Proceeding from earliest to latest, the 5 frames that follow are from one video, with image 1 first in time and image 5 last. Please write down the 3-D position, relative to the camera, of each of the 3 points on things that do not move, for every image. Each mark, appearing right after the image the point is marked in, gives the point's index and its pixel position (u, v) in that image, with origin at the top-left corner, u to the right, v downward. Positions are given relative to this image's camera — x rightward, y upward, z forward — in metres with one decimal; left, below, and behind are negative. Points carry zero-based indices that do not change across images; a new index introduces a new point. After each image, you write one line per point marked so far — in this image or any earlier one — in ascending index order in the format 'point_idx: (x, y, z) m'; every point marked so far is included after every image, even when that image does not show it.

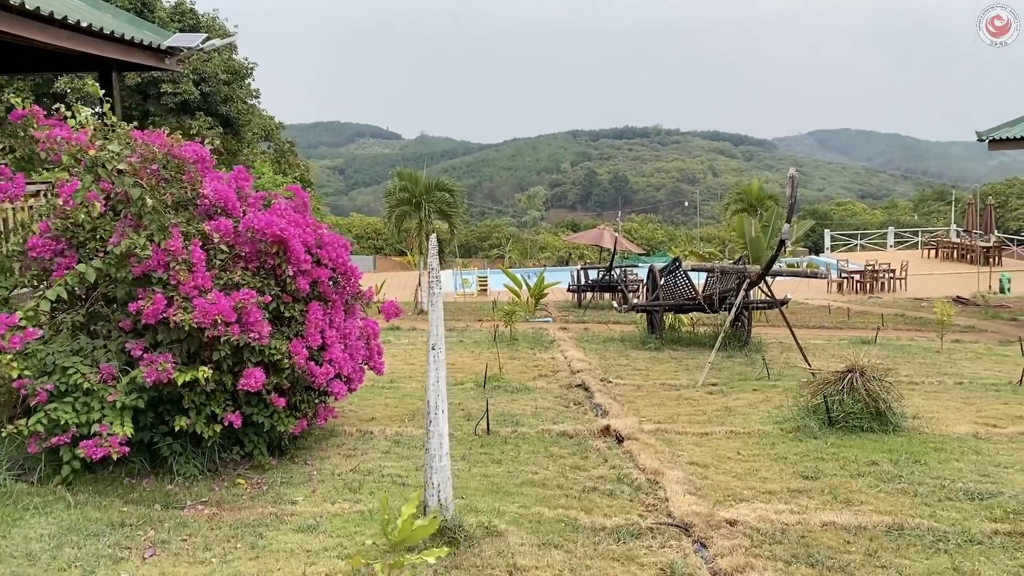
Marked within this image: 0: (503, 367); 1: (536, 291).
0: (-0.1, -0.7, +7.7) m
1: (+0.4, 0.0, +12.7) m
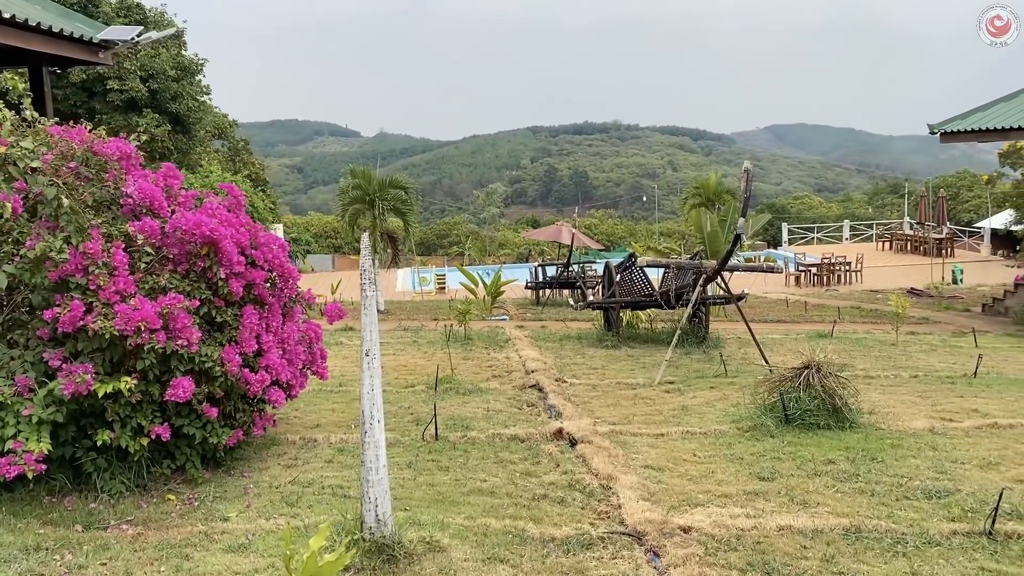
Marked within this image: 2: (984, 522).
0: (-0.5, -0.7, +7.5) m
1: (-0.3, 0.0, +12.5) m
2: (+1.9, -1.0, +3.6) m
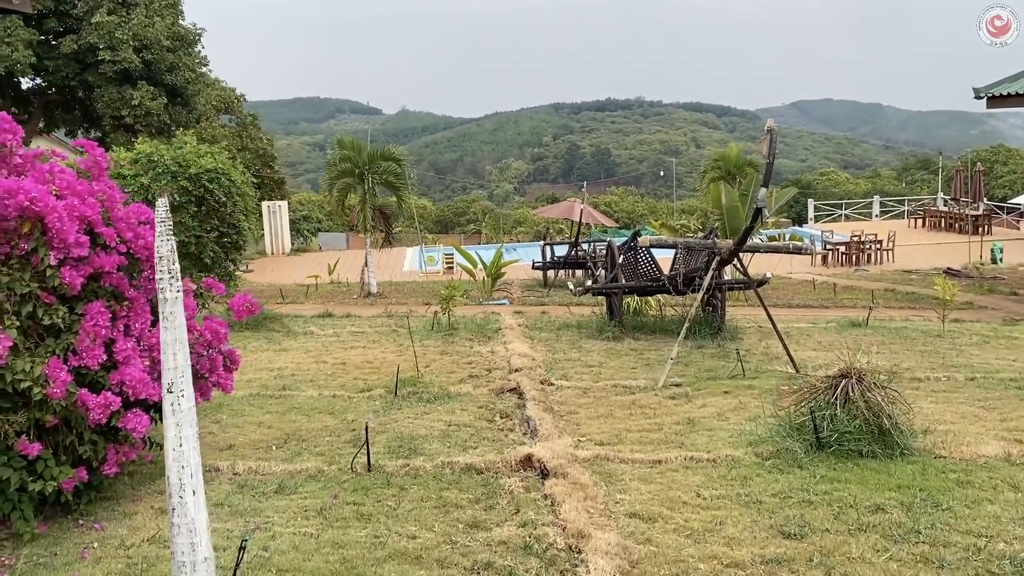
0: (-0.6, -0.6, +6.4) m
1: (-0.3, +0.2, +11.4) m
2: (+1.7, -0.9, +2.5) m
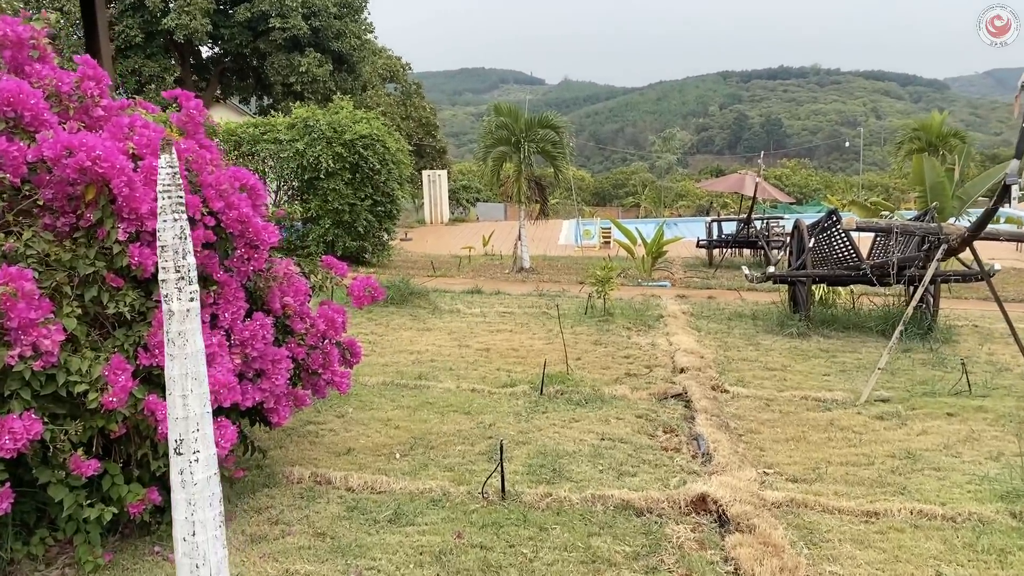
0: (+0.4, -0.5, +5.6) m
1: (+1.7, +0.5, +10.5) m
2: (+2.0, -1.0, +1.4) m
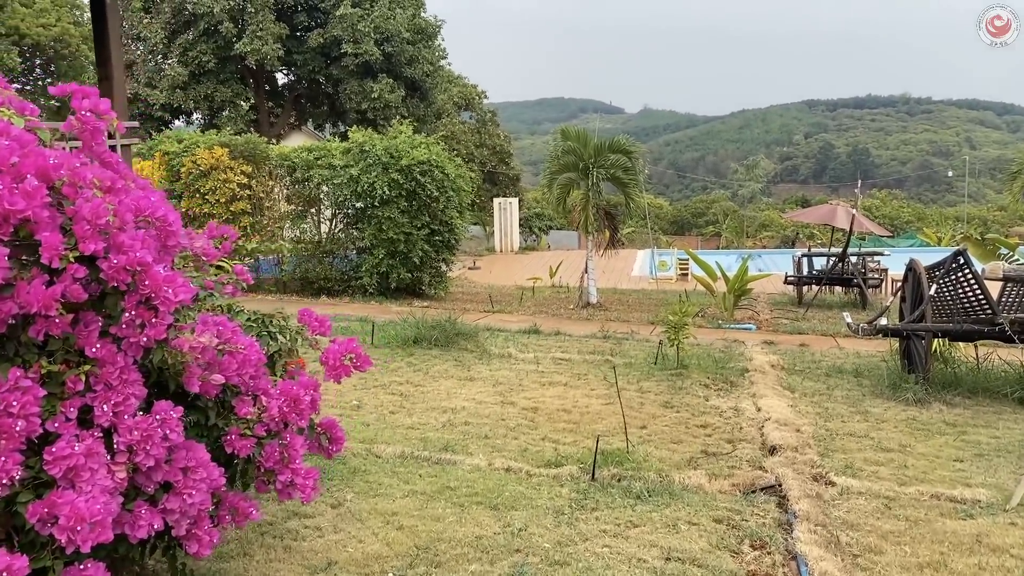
0: (+0.7, -0.7, +4.6) m
1: (+2.4, 0.0, +9.4) m
2: (+1.9, -1.2, +0.2) m
